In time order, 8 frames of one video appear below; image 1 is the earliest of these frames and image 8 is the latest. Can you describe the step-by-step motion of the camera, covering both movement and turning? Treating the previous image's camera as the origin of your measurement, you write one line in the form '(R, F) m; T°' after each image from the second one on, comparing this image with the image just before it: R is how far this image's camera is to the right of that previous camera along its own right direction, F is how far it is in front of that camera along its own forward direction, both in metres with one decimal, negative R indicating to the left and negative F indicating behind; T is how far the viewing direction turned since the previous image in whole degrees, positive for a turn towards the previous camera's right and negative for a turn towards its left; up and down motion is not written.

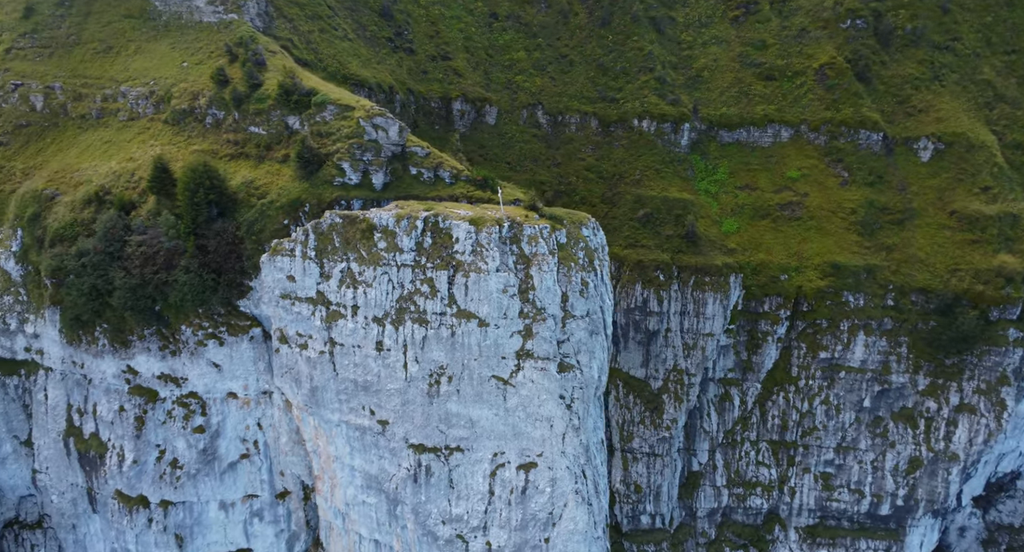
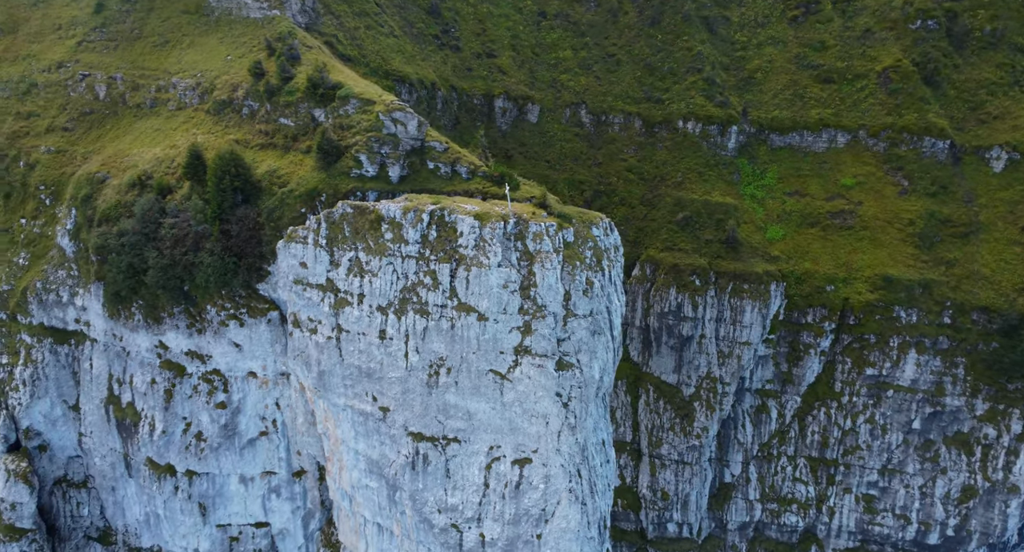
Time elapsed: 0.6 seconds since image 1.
(+3.4, -0.2) m; -6°
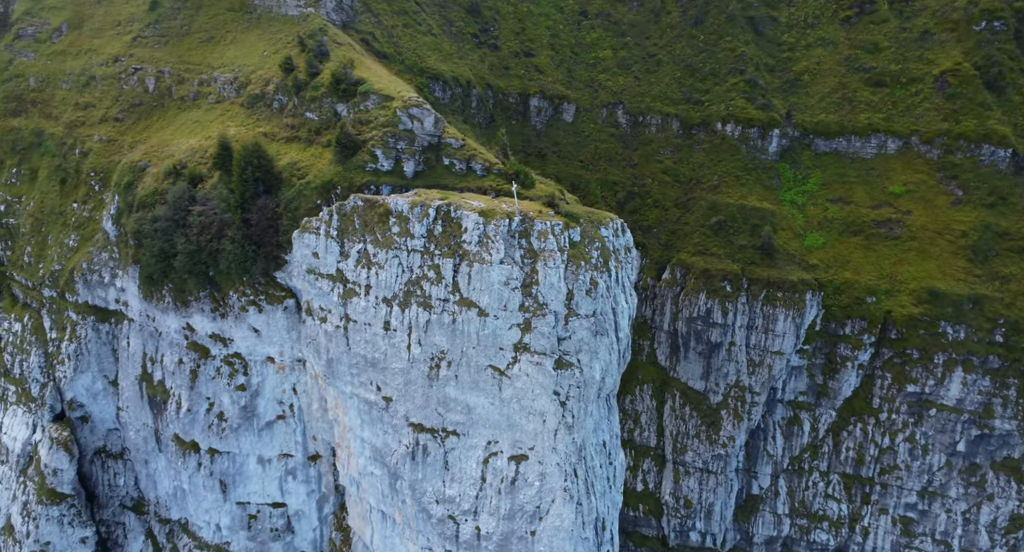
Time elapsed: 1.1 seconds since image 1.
(+2.8, -0.2) m; -5°
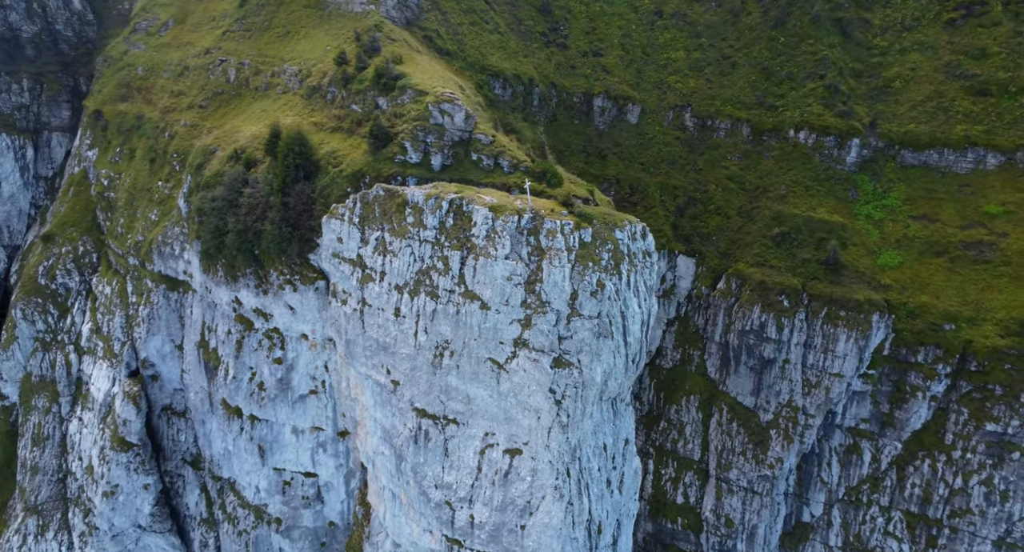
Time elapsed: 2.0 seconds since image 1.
(+5.1, 0.0) m; -9°
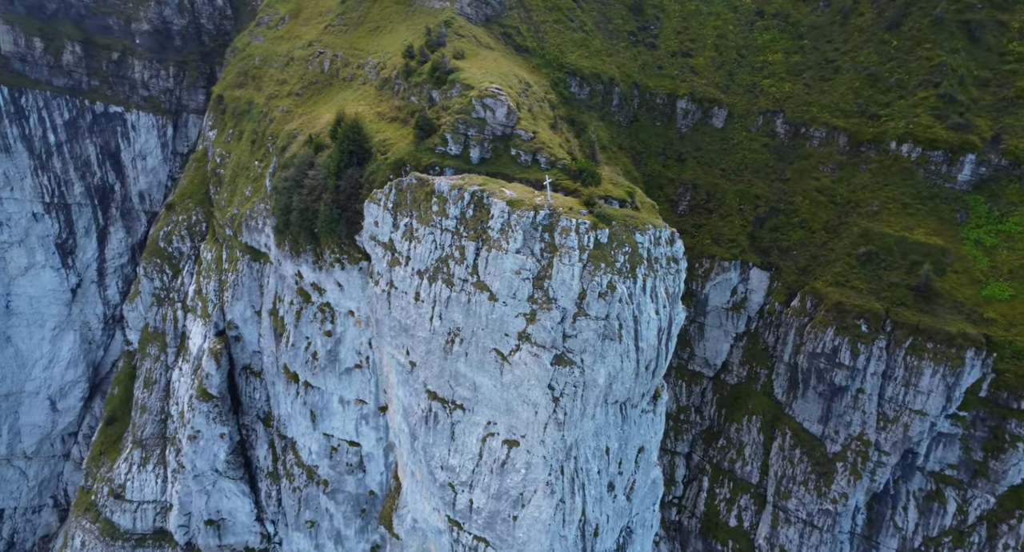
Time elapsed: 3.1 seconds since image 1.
(+6.4, +0.2) m; -11°
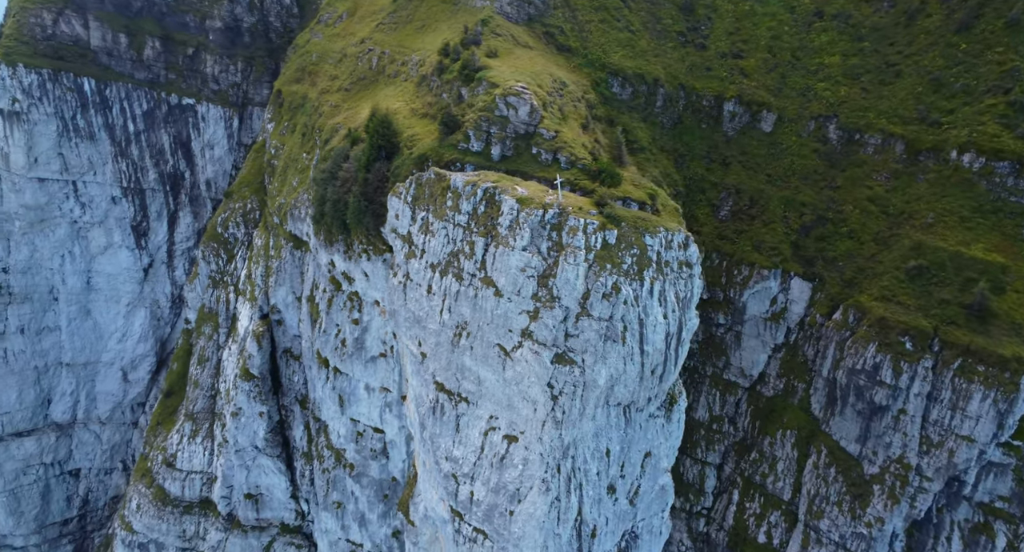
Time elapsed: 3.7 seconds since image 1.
(+3.6, -0.2) m; -6°
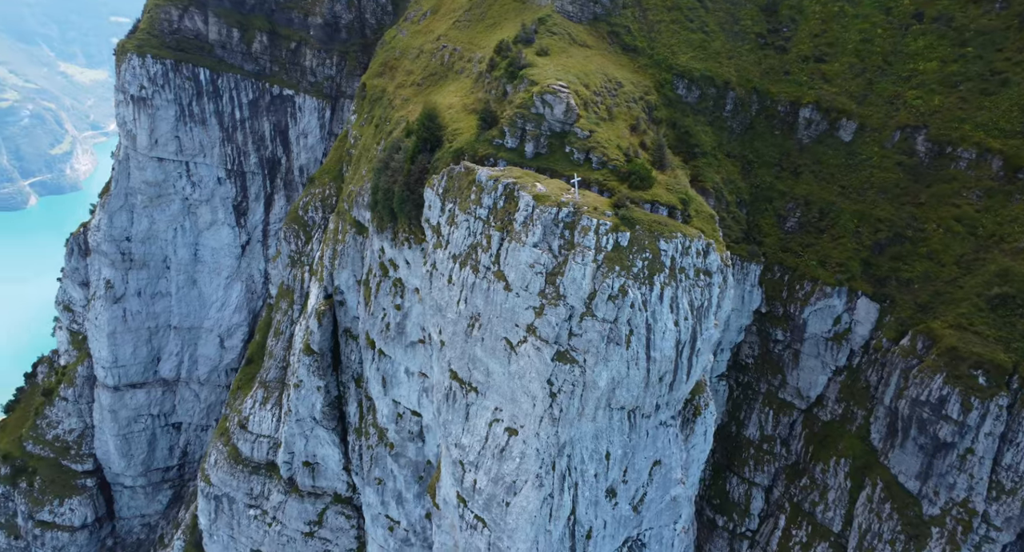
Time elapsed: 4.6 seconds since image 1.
(+5.5, 0.0) m; -10°
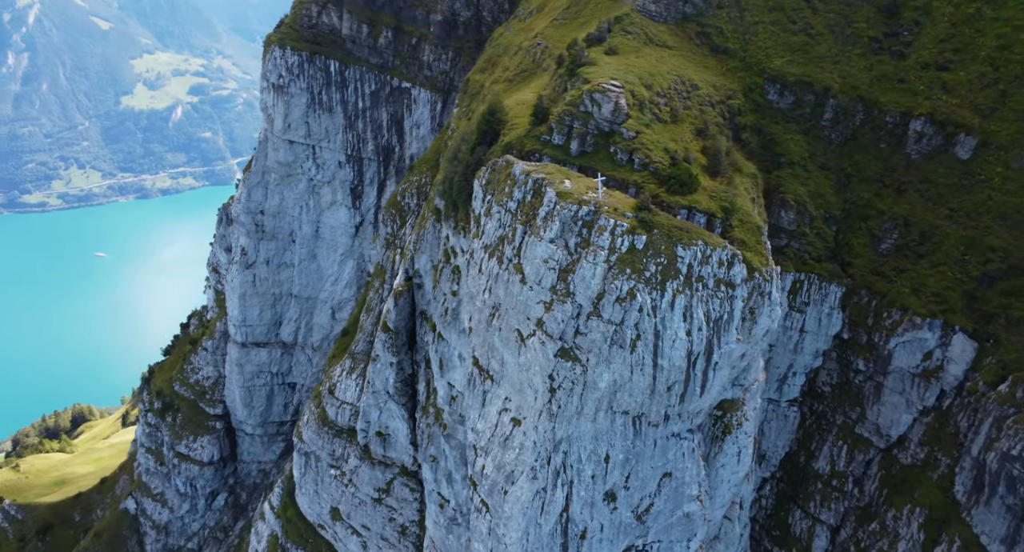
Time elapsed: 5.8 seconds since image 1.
(+7.0, +0.1) m; -12°
